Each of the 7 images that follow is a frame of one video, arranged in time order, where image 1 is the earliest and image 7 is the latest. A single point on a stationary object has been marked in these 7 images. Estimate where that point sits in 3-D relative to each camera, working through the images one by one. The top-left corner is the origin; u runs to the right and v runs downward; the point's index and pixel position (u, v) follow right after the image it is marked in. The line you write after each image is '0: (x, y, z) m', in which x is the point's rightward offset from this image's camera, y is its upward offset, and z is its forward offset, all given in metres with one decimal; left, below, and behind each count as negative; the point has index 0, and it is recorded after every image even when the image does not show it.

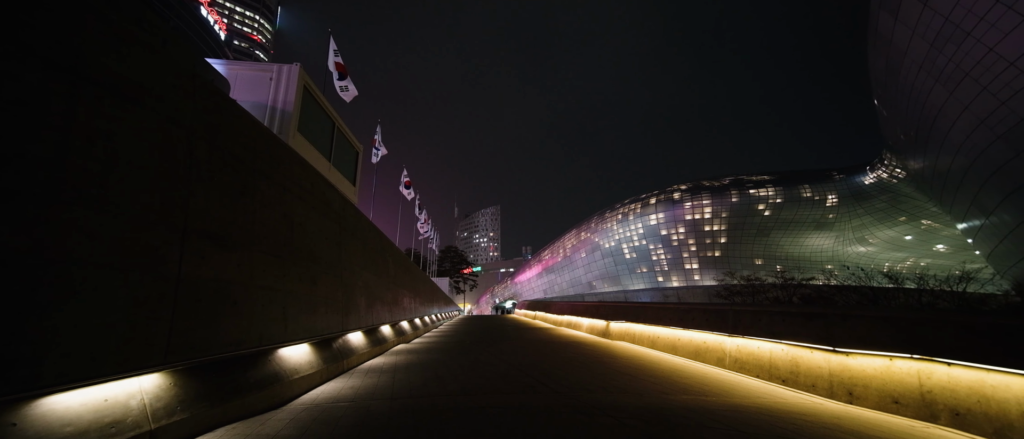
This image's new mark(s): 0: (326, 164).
0: (-3.9, +1.2, +7.8) m
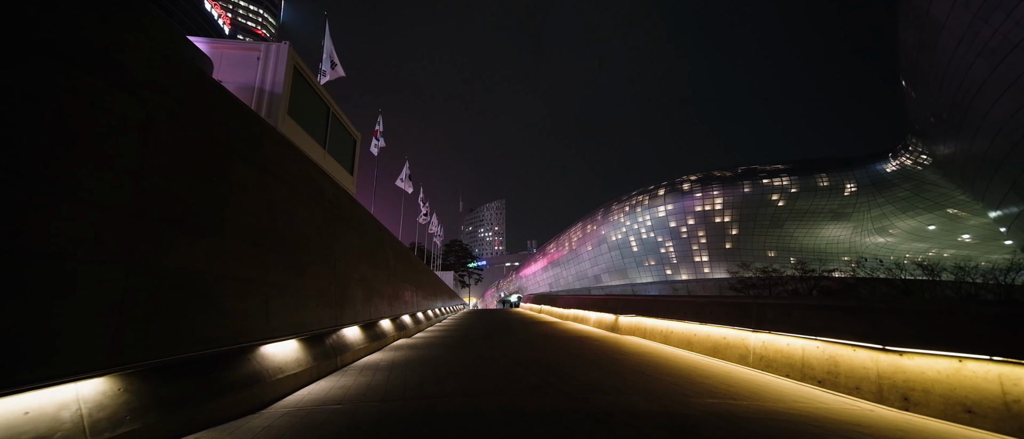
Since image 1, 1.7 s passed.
0: (-3.9, +1.4, +7.4) m
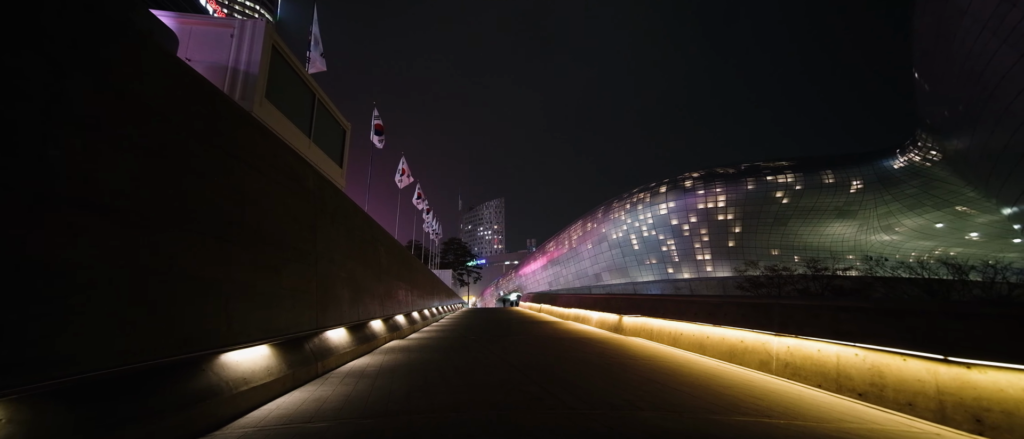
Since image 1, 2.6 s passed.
0: (-3.9, +1.5, +6.9) m
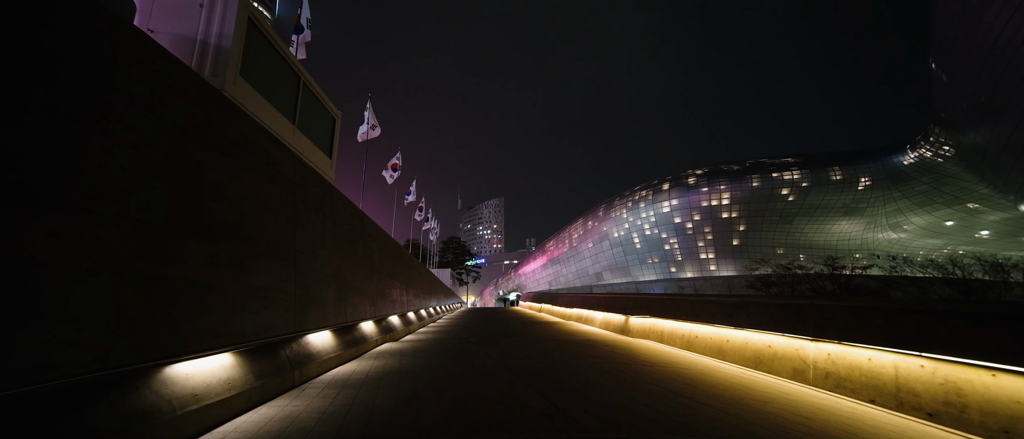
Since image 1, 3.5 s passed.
0: (-3.9, +1.6, +6.3) m
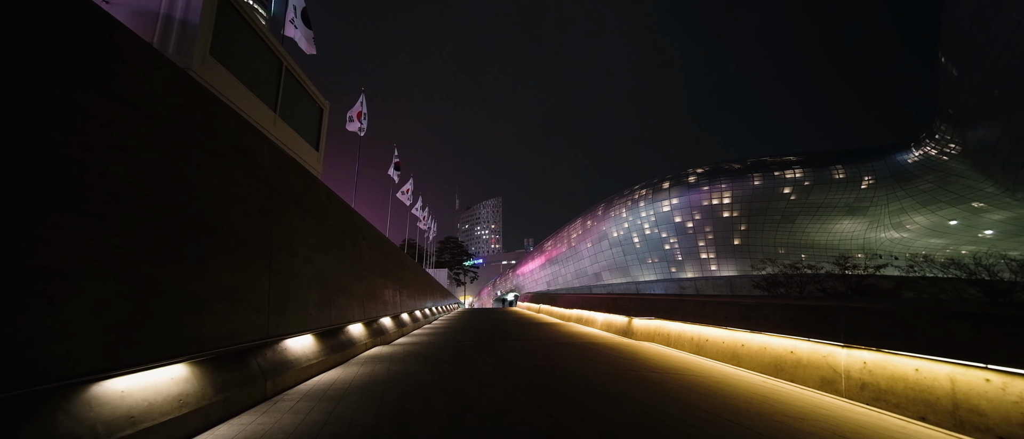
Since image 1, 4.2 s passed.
0: (-3.9, +1.7, +5.9) m
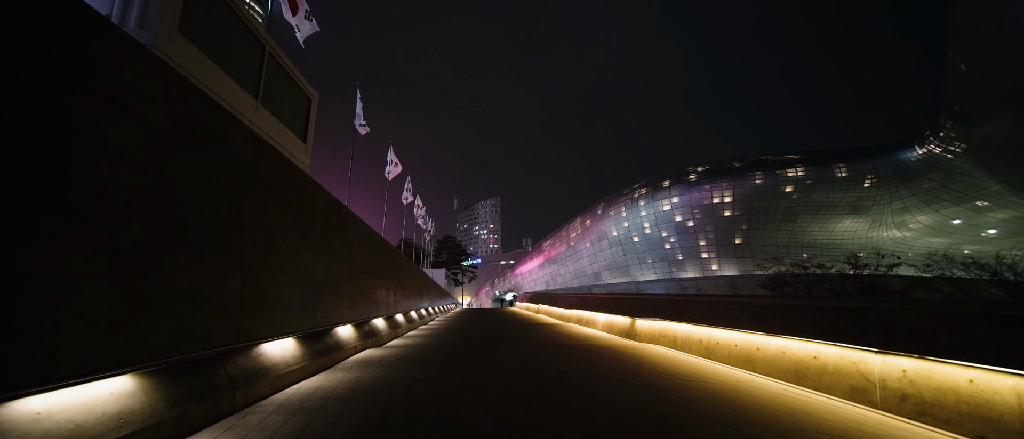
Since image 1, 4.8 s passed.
0: (-3.9, +1.8, +5.5) m
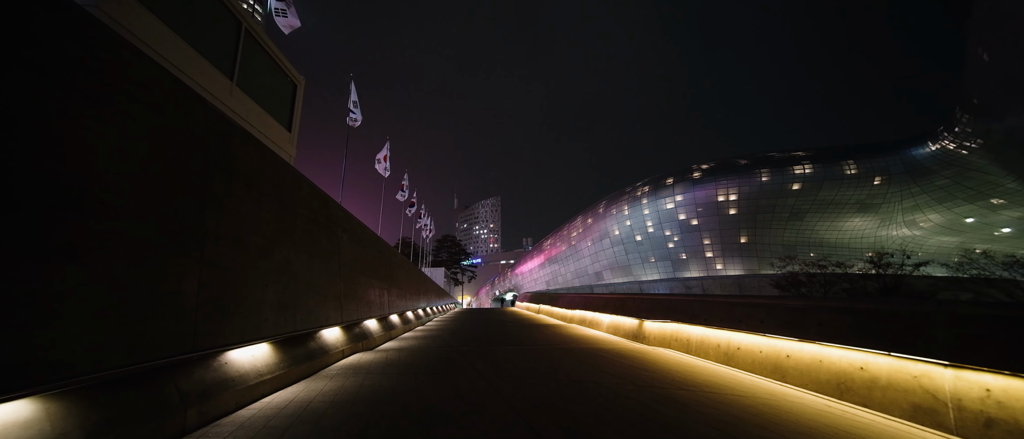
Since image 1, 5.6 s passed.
0: (-3.9, +1.9, +5.0) m
